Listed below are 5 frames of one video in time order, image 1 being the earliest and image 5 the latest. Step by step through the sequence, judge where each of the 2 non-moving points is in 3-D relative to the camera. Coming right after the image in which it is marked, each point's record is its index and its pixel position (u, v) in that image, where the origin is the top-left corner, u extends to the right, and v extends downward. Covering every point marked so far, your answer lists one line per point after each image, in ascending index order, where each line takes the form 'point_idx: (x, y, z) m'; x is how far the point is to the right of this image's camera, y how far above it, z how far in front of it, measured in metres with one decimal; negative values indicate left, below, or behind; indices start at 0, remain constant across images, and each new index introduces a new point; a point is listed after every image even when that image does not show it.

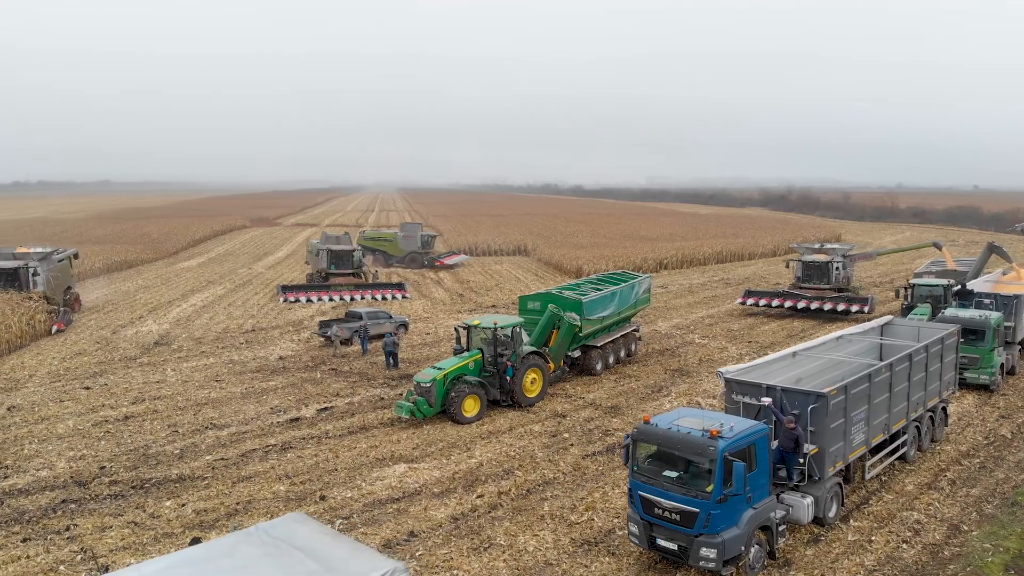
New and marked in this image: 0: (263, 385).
0: (-6.8, -2.6, +18.6) m
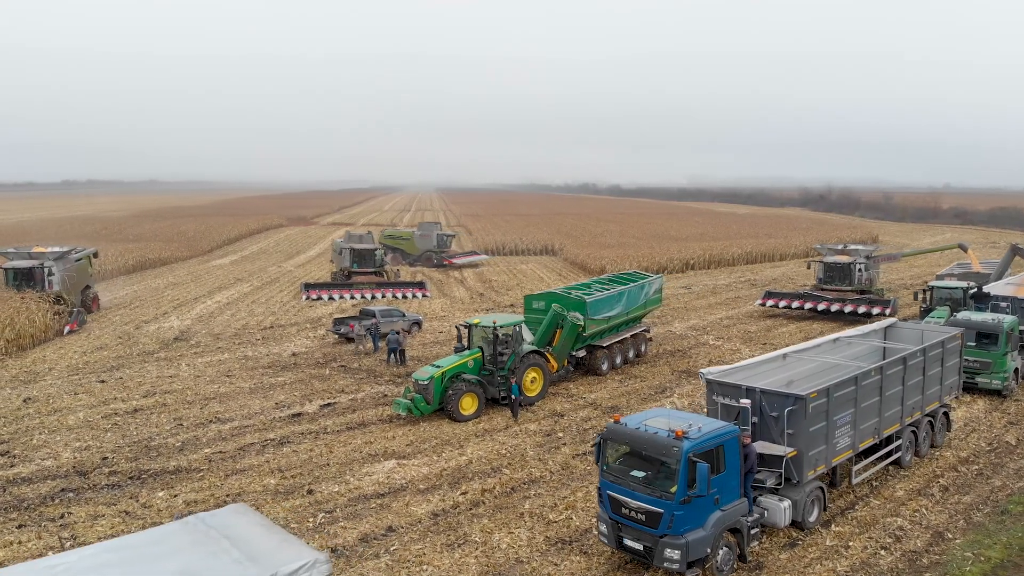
0: (-6.6, -2.6, +18.9) m
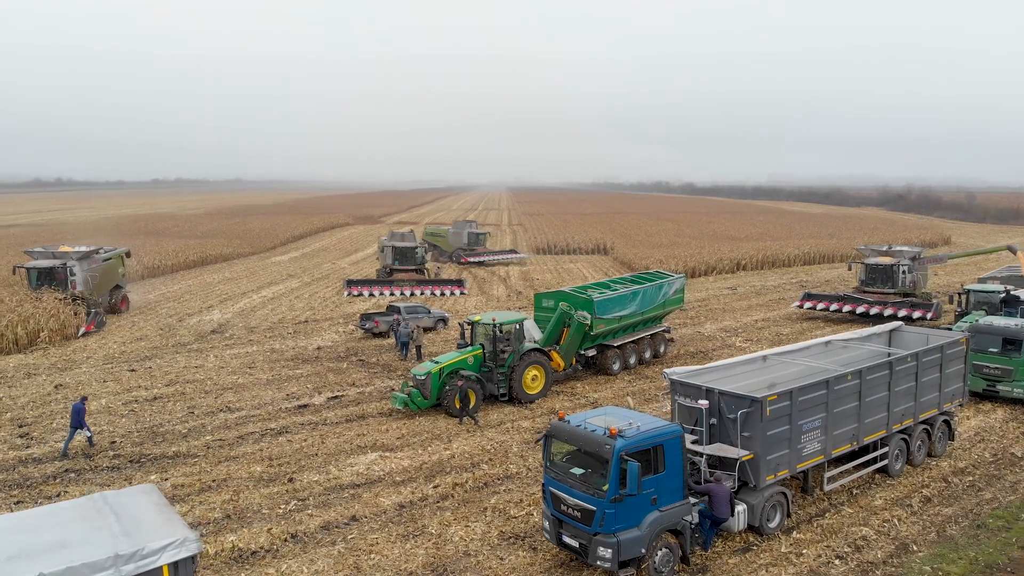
0: (-6.3, -2.4, +19.5) m
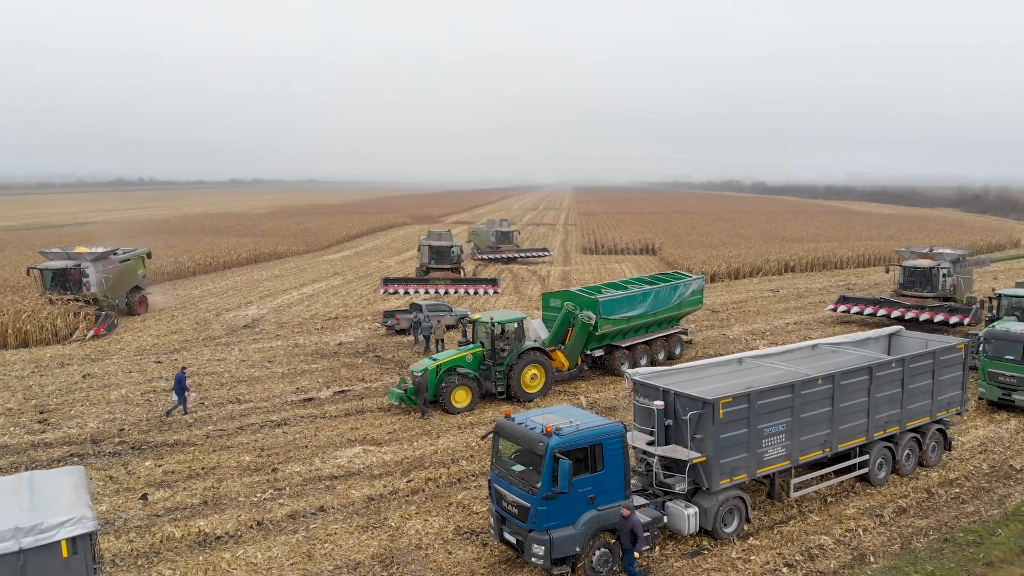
0: (-6.1, -2.3, +20.1) m
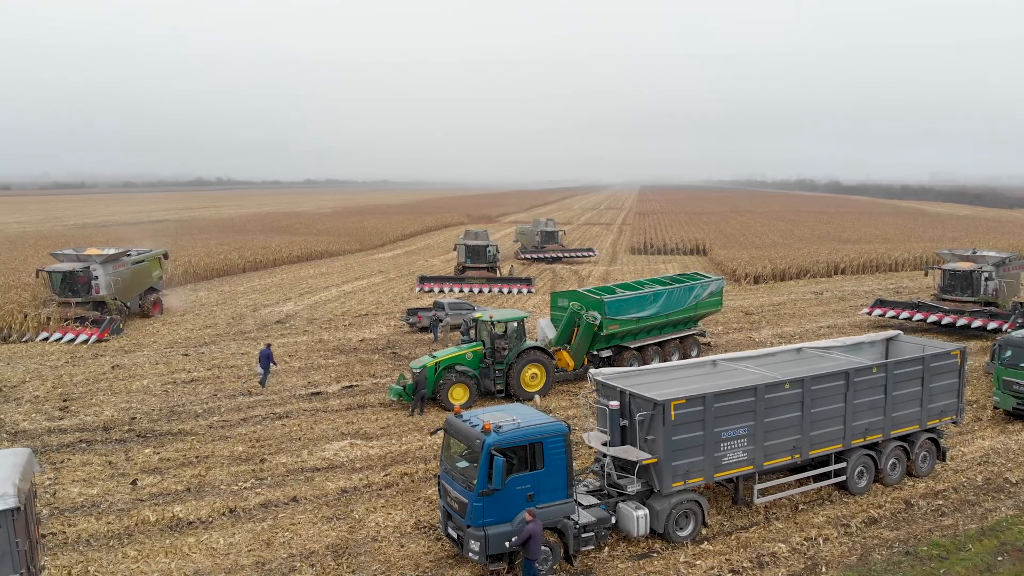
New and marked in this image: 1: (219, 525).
0: (-5.7, -2.3, +20.6) m
1: (-3.8, -3.1, +8.9) m
